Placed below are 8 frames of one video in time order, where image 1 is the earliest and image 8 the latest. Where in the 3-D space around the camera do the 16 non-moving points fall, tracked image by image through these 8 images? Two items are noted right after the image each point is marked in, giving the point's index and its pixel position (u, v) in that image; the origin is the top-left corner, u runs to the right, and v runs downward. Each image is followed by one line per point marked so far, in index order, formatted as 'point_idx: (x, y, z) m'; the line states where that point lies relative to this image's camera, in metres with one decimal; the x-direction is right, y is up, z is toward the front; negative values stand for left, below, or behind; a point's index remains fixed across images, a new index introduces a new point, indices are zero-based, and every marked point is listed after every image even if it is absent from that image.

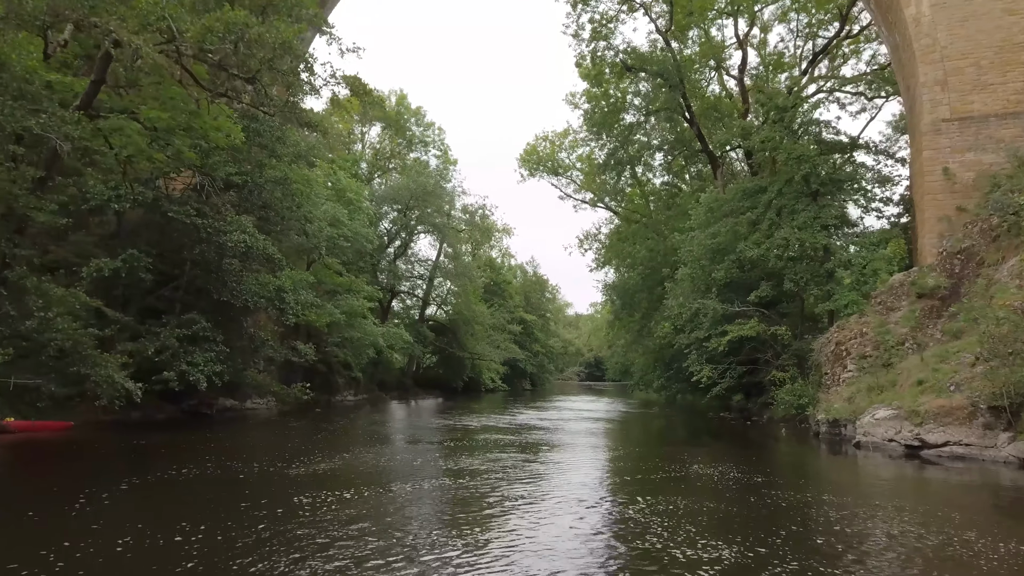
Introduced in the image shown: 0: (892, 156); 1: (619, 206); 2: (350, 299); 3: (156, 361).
0: (+5.7, +2.0, +12.0) m
1: (+2.6, +2.0, +19.6) m
2: (-3.2, -0.2, +15.8) m
3: (-4.4, -0.9, +9.8) m
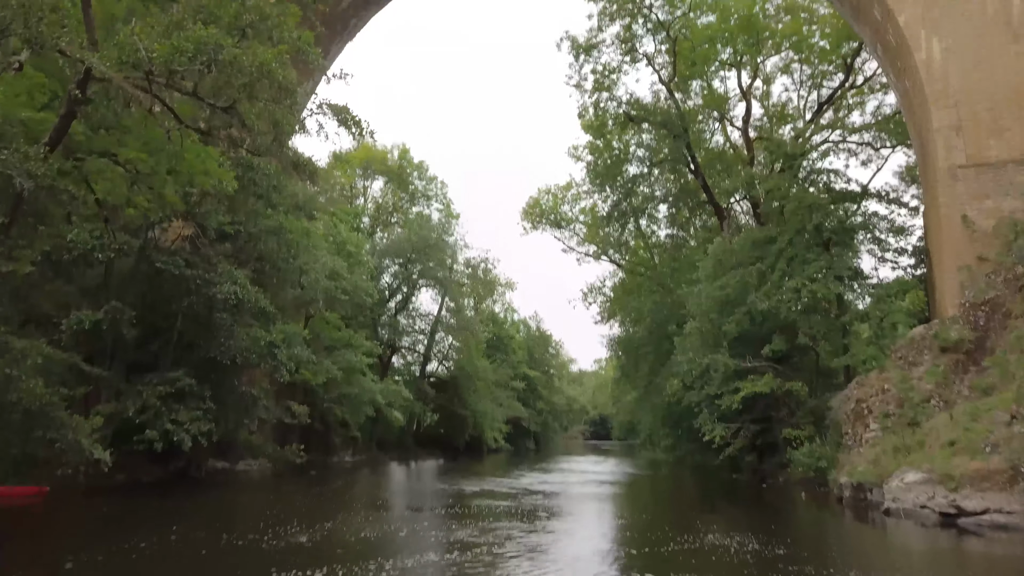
0: (+5.7, +1.2, +11.6) m
1: (+2.7, +0.7, +19.2) m
2: (-3.1, -1.3, +15.3) m
3: (-4.3, -1.5, +9.3) m
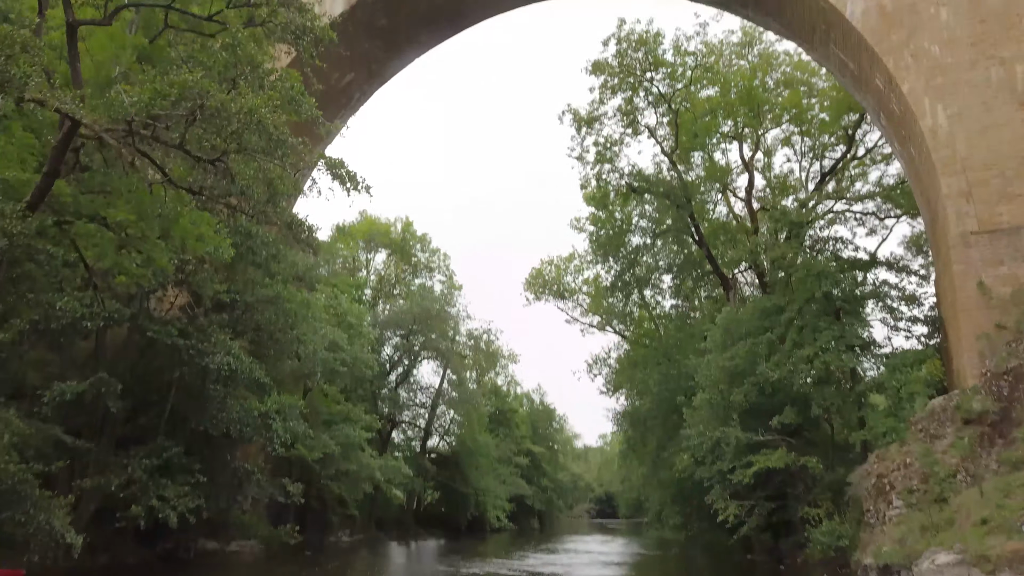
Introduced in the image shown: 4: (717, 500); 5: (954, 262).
0: (+5.7, +0.2, +11.4) m
1: (+2.7, -1.0, +19.0) m
2: (-3.1, -2.6, +14.9) m
3: (-4.3, -2.3, +8.9) m
4: (+2.9, -3.0, +11.4) m
5: (+5.0, +0.3, +9.1) m
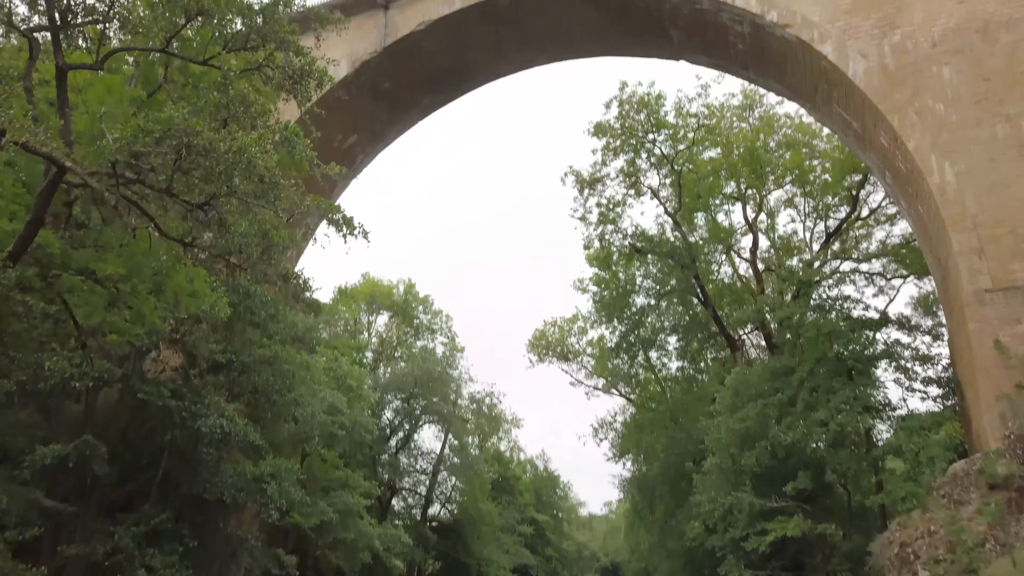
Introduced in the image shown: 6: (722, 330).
0: (+5.8, -0.6, +11.2) m
1: (+2.8, -2.4, +18.6) m
2: (-3.0, -3.7, +14.4) m
3: (-4.3, -3.0, +8.5) m
4: (+3.0, -3.8, +10.9) m
5: (+5.1, -0.3, +8.9) m
6: (+4.1, -0.8, +15.8) m
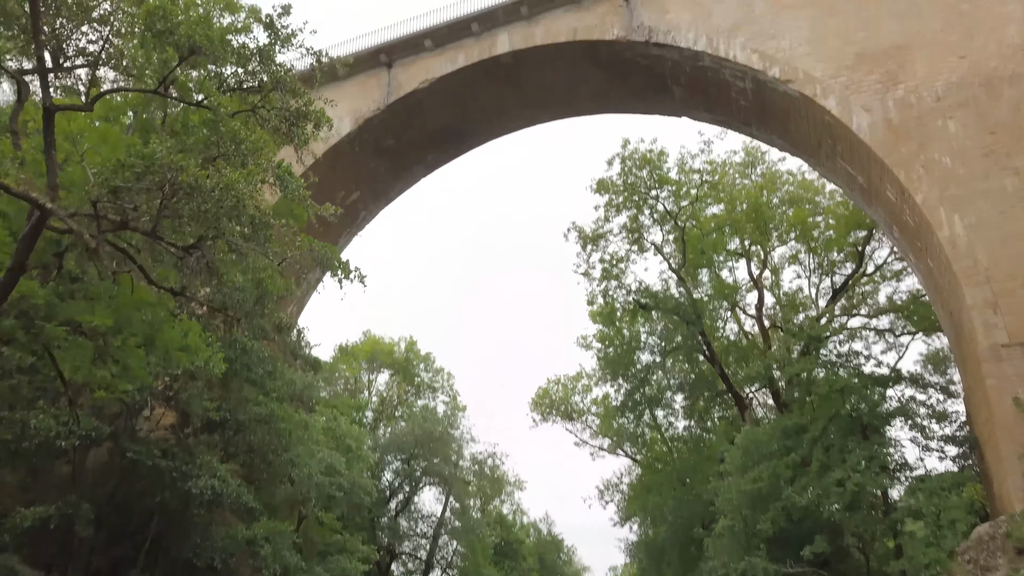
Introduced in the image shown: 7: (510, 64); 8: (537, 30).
0: (+5.8, -1.4, +10.9) m
1: (+2.9, -3.7, +18.2) m
2: (-3.0, -4.7, +13.9) m
3: (-4.2, -3.5, +8.1) m
4: (+3.0, -4.6, +10.4) m
5: (+5.1, -0.9, +8.6) m
6: (+4.2, -1.9, +15.5) m
7: (0.0, +3.8, +13.5) m
8: (+0.4, +4.2, +13.1) m
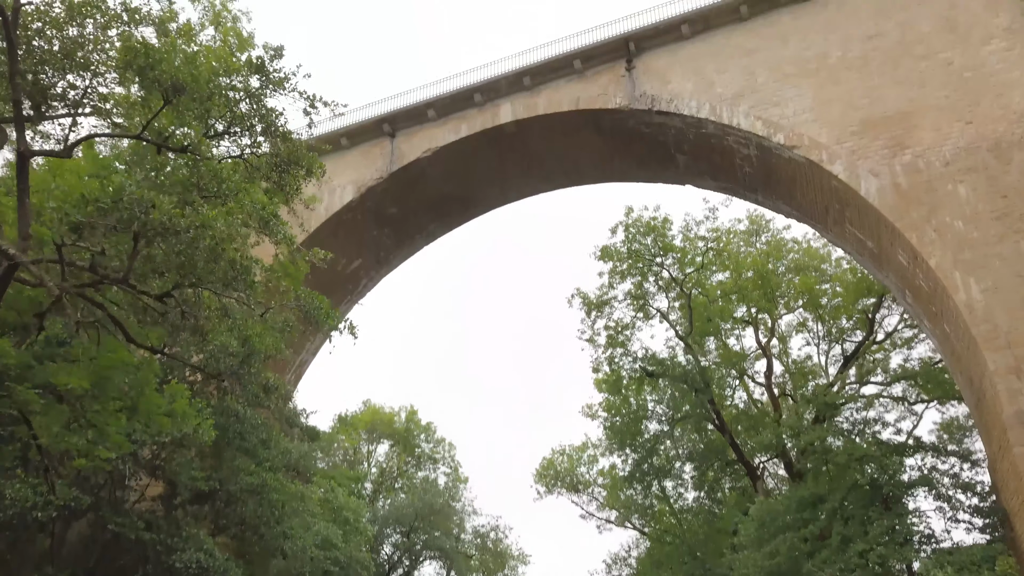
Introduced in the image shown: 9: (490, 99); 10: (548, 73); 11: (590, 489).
0: (+5.9, -2.3, +10.5) m
1: (+3.0, -5.2, +17.5) m
2: (-2.9, -5.8, +13.2) m
3: (-4.2, -4.1, +7.5) m
4: (+3.1, -5.4, +9.7) m
5: (+5.1, -1.6, +8.2) m
6: (+4.3, -3.2, +15.0) m
7: (0.0, +2.6, +13.5) m
8: (+0.5, +3.1, +13.2) m
9: (-0.4, +3.2, +13.6) m
10: (+0.6, +3.6, +13.2) m
11: (+1.9, -5.0, +19.9) m
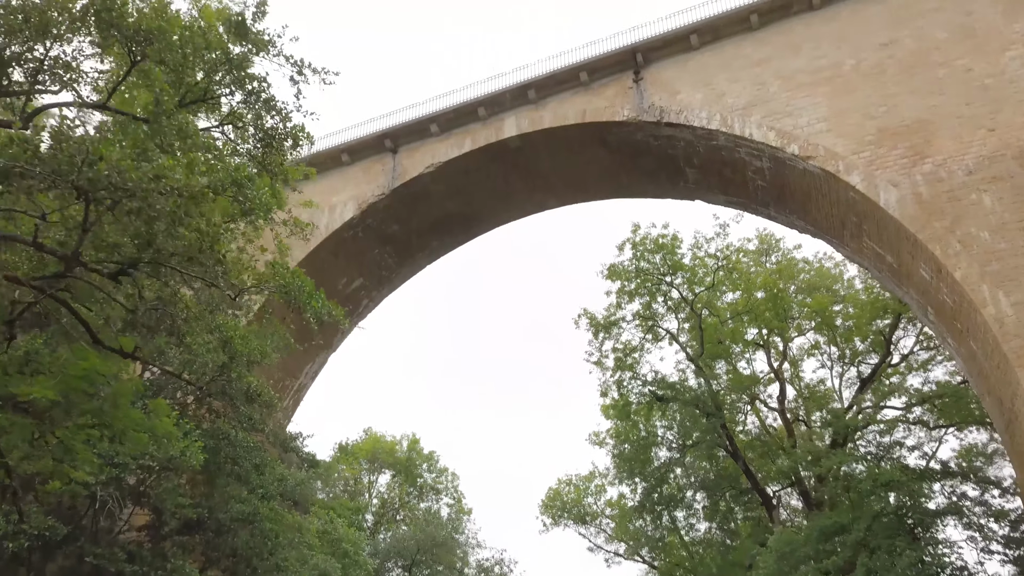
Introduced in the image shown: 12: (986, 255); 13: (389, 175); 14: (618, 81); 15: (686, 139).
0: (+6.0, -2.4, +9.9) m
1: (+3.1, -5.7, +16.9) m
2: (-2.8, -6.2, +12.6) m
3: (-4.1, -4.3, +6.9) m
4: (+3.2, -5.6, +9.1) m
5: (+5.2, -1.7, +7.7) m
6: (+4.4, -3.6, +14.4) m
7: (+0.1, +2.3, +13.2) m
8: (+0.5, +2.8, +12.9) m
9: (-0.3, +2.9, +13.3) m
10: (+0.7, +3.2, +12.9) m
11: (+2.0, -5.6, +19.3) m
12: (+5.3, +0.4, +9.0) m
13: (-2.1, +1.9, +13.7) m
14: (+1.7, +3.2, +12.6) m
15: (+2.6, +2.2, +12.1) m
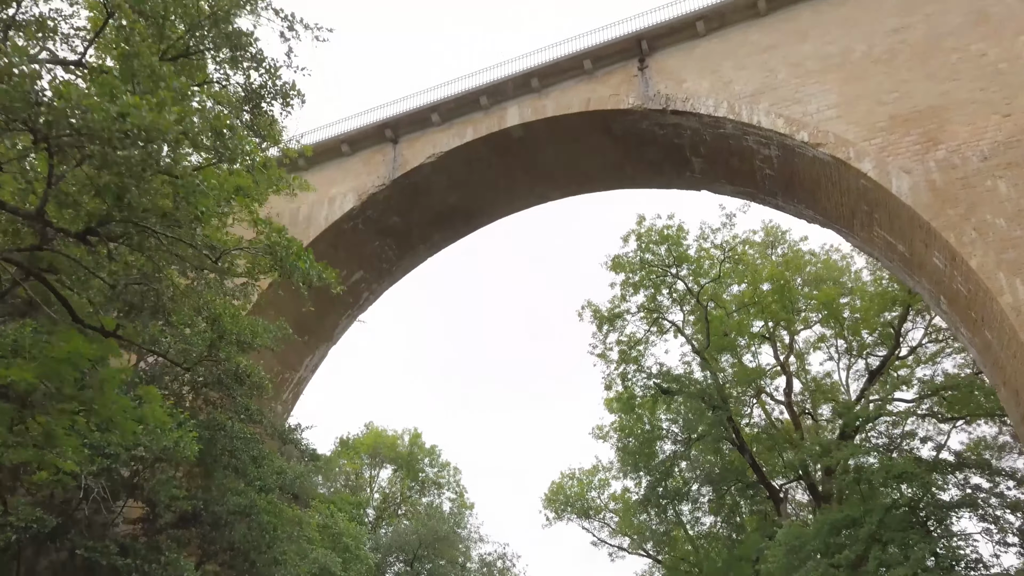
0: (+6.0, -2.3, +9.7) m
1: (+3.1, -5.5, +16.7) m
2: (-2.8, -6.0, +12.4) m
3: (-4.1, -4.1, +6.7) m
4: (+3.2, -5.4, +8.9) m
5: (+5.2, -1.6, +7.5) m
6: (+4.4, -3.4, +14.2) m
7: (+0.1, +2.5, +13.0) m
8: (+0.6, +2.9, +12.6) m
9: (-0.2, +3.0, +13.0) m
10: (+0.7, +3.4, +12.6) m
11: (+2.1, -5.4, +19.1) m
12: (+5.3, +0.5, +8.7) m
13: (-2.1, +2.1, +13.5) m
14: (+1.7, +3.4, +12.3) m
15: (+2.7, +2.4, +11.8) m
